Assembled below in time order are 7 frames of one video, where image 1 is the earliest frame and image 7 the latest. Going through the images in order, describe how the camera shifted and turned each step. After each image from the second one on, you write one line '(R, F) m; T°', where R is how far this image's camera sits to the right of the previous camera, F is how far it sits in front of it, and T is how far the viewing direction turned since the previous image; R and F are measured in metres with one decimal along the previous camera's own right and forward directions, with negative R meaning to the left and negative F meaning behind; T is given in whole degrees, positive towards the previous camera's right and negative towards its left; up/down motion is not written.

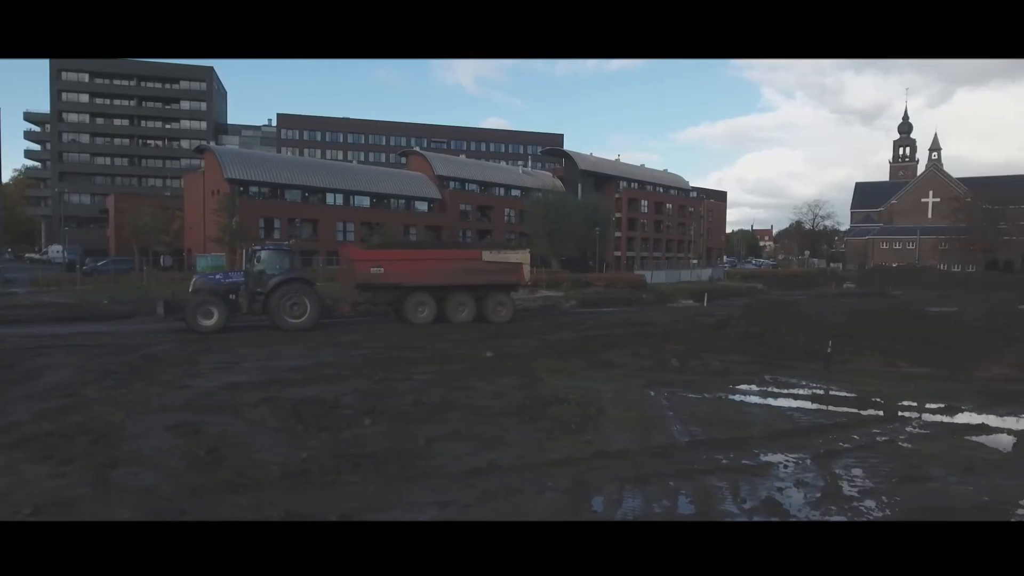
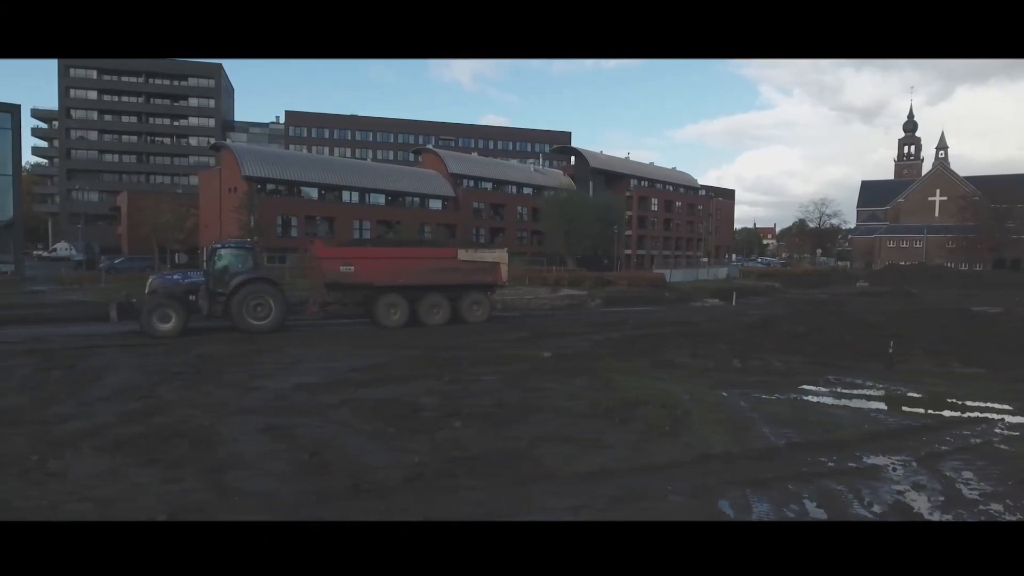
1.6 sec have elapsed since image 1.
(-1.3, +0.1) m; 0°
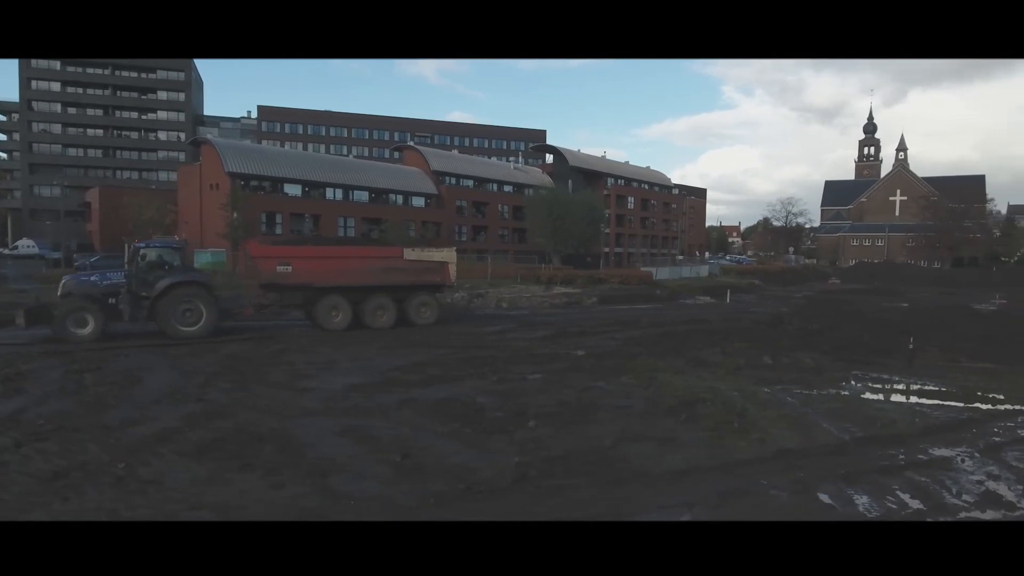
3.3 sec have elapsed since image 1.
(-1.5, 0.0) m; +3°
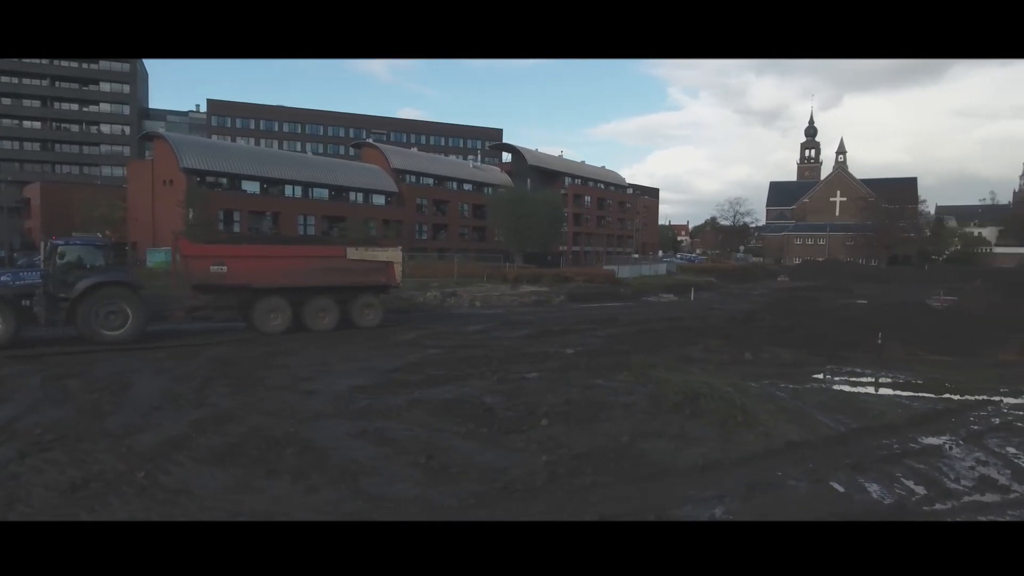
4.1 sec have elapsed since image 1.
(-0.9, -0.1) m; +5°
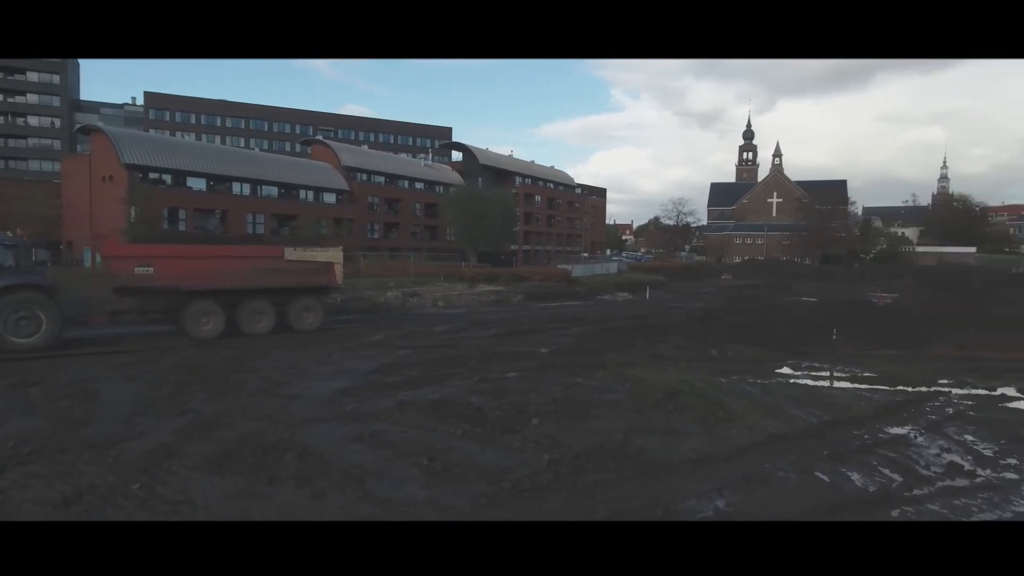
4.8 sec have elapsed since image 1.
(-0.7, -0.1) m; +5°
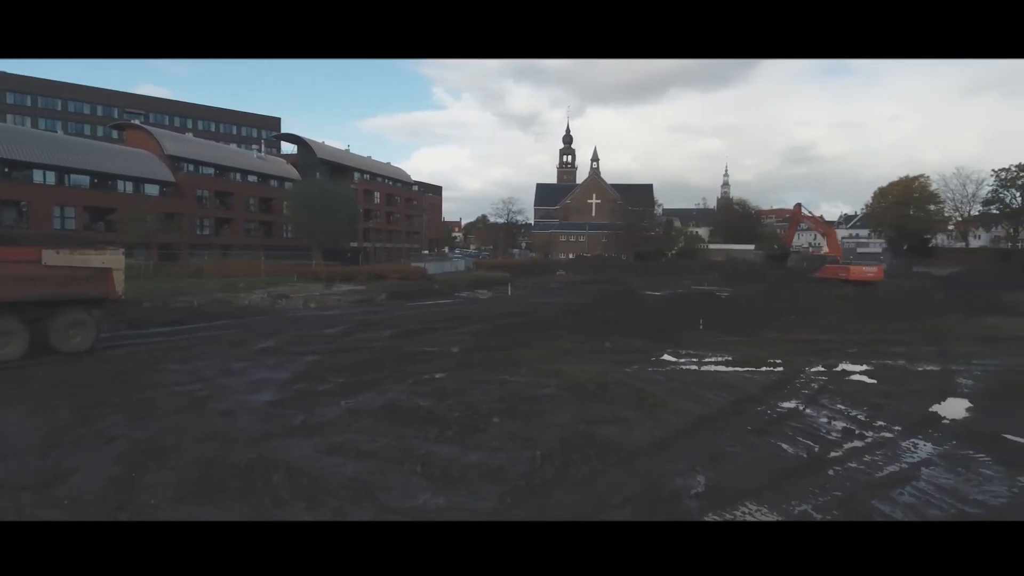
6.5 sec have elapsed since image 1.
(-2.0, 0.0) m; +16°
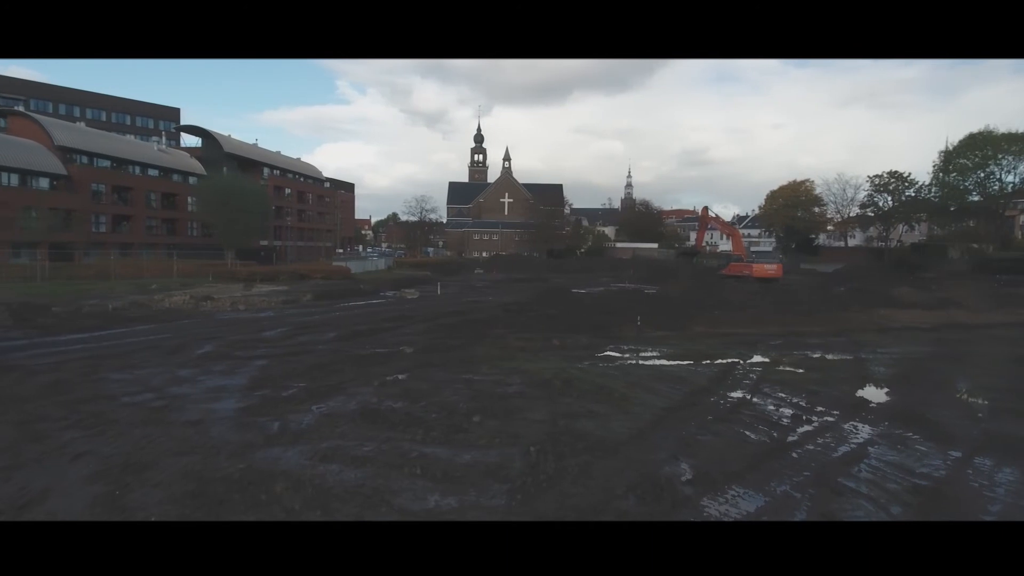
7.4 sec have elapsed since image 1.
(-1.0, -0.1) m; +8°
